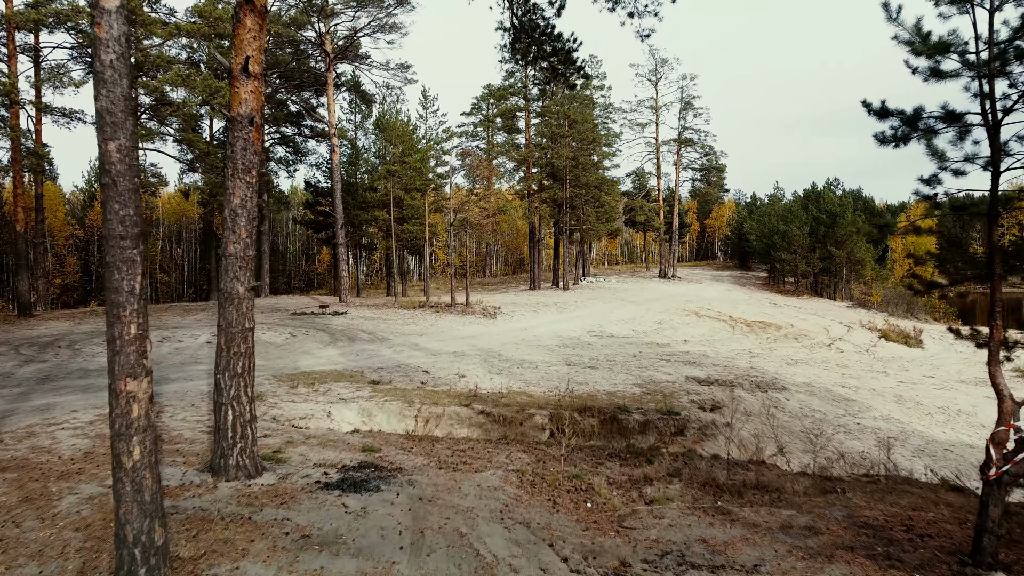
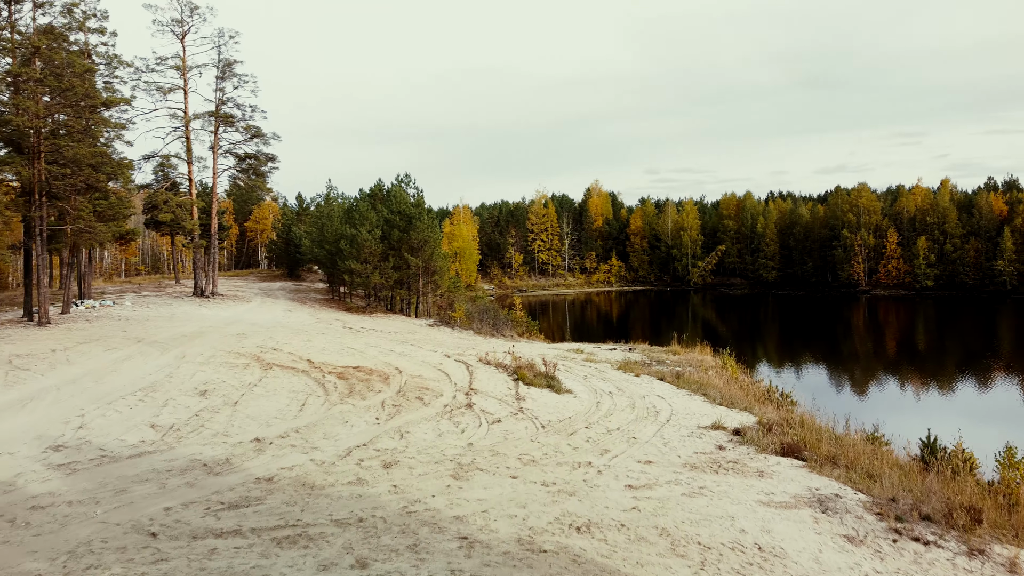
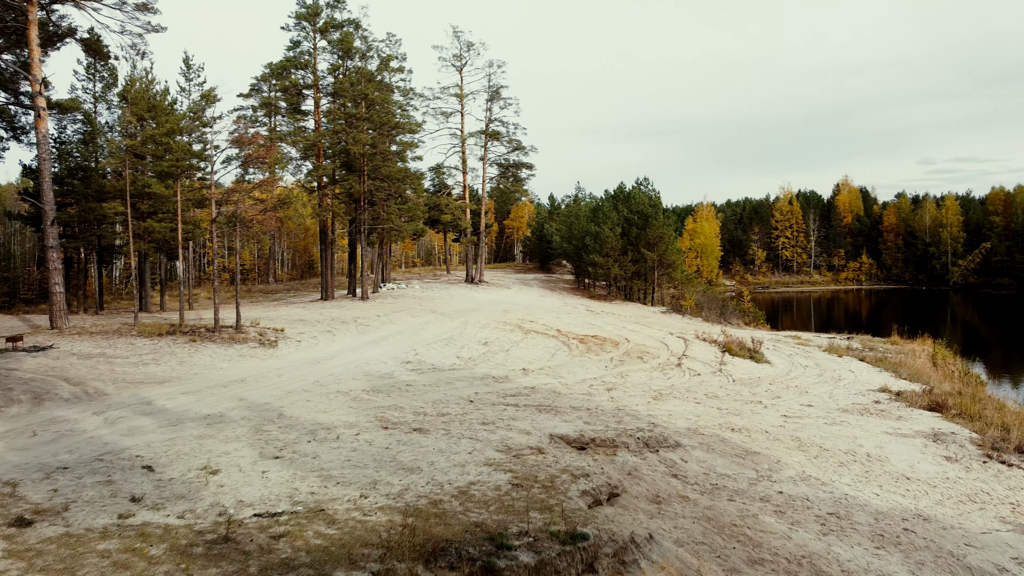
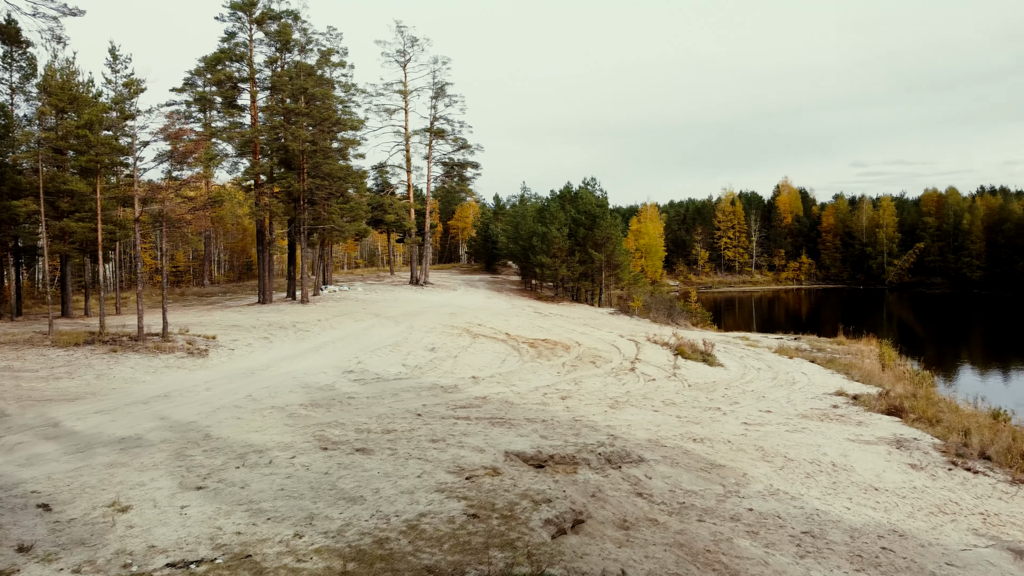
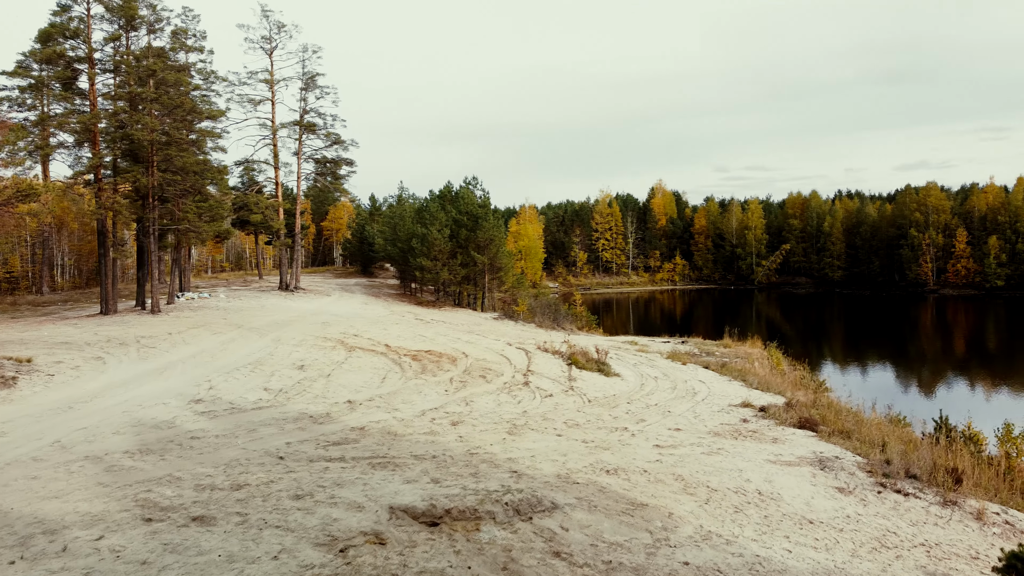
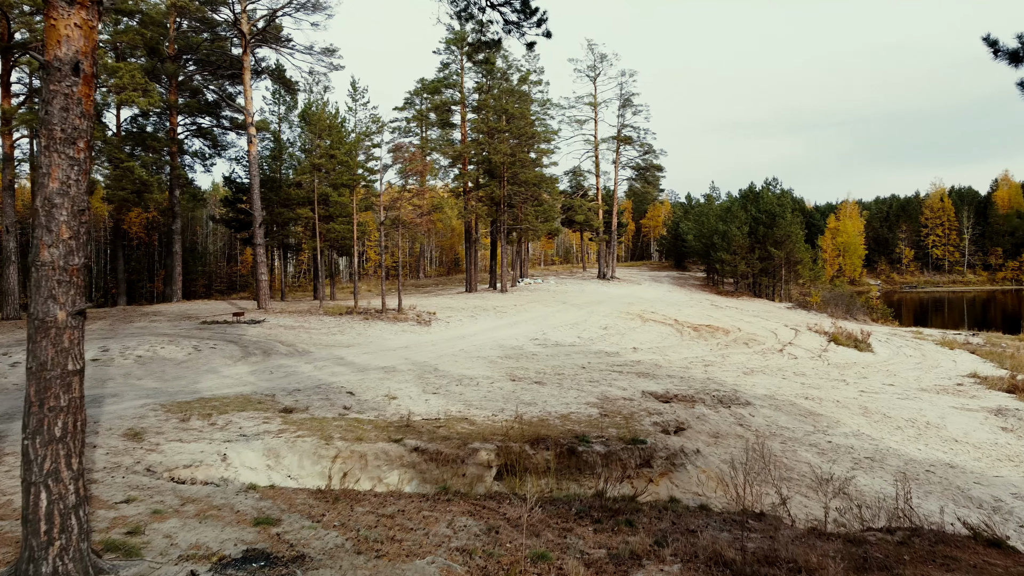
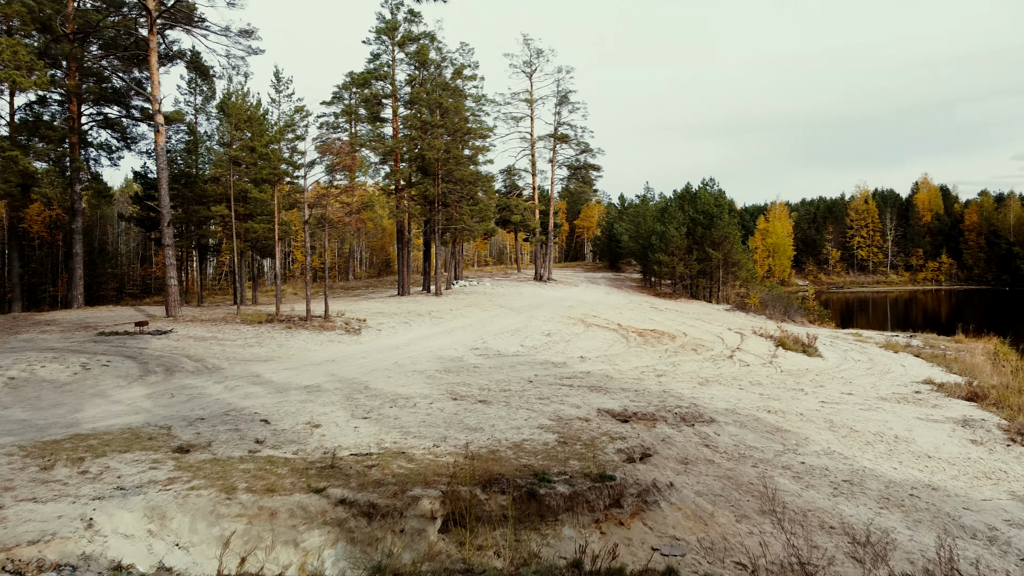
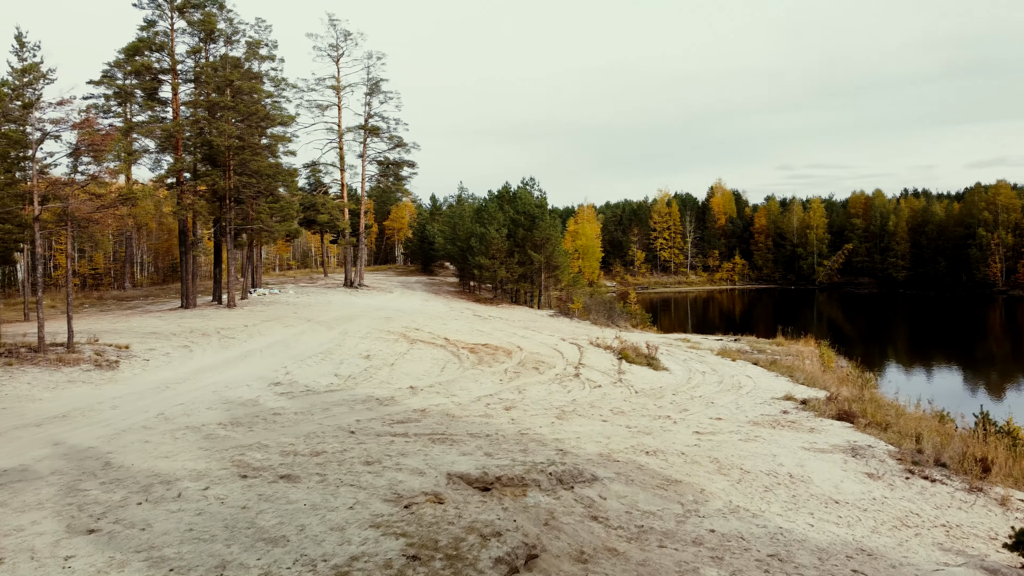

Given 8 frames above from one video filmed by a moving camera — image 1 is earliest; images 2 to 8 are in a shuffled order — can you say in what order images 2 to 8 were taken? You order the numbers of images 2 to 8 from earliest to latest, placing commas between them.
6, 7, 3, 4, 8, 5, 2
